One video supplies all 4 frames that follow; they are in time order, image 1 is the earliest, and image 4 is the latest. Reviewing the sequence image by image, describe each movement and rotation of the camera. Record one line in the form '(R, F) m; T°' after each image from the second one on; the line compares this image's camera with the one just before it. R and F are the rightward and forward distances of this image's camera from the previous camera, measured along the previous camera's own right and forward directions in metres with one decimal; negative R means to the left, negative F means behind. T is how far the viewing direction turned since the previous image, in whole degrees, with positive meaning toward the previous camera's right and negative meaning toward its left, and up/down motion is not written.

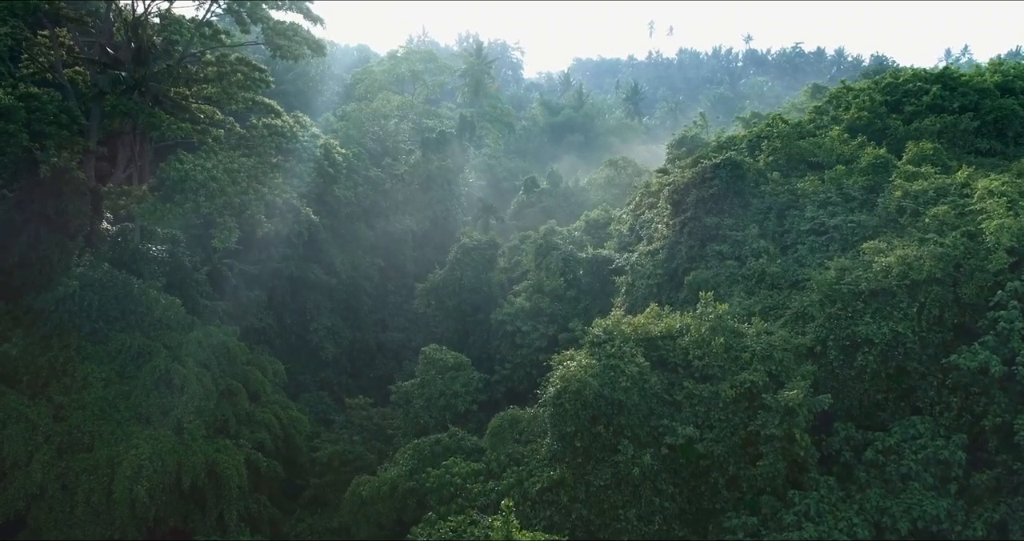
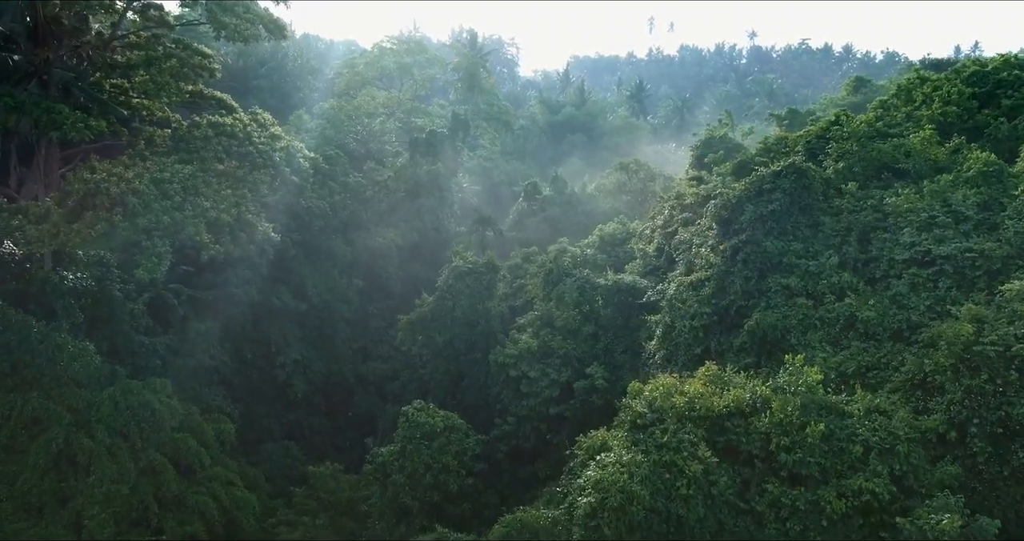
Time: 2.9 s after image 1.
(-0.2, +3.6) m; 0°
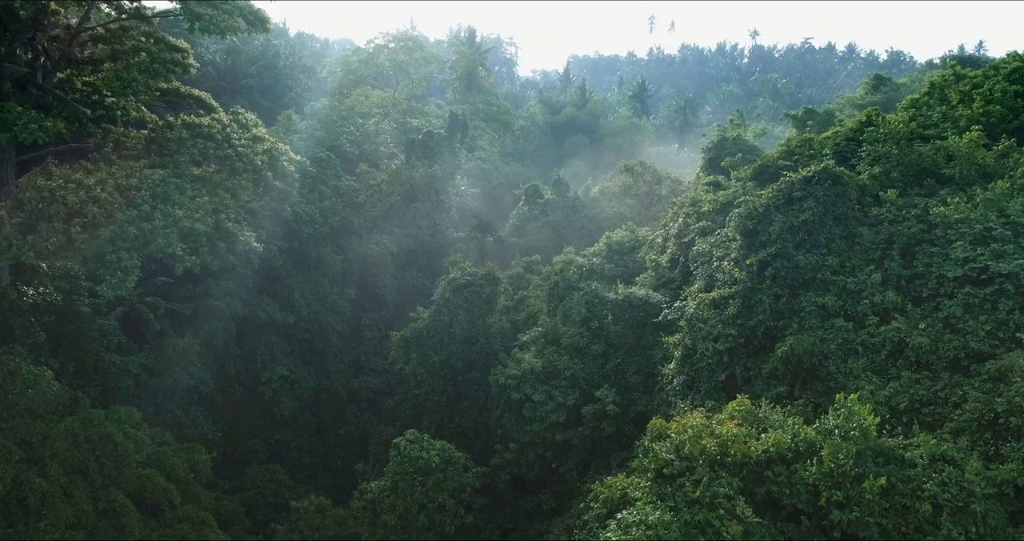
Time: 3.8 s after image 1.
(-0.1, +1.3) m; 0°
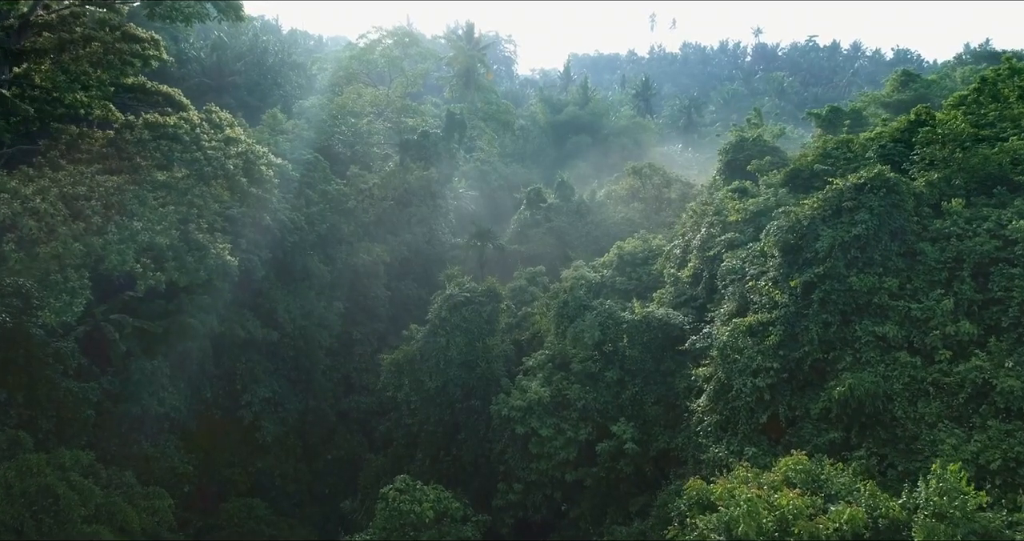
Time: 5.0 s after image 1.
(-0.1, +1.6) m; 0°
